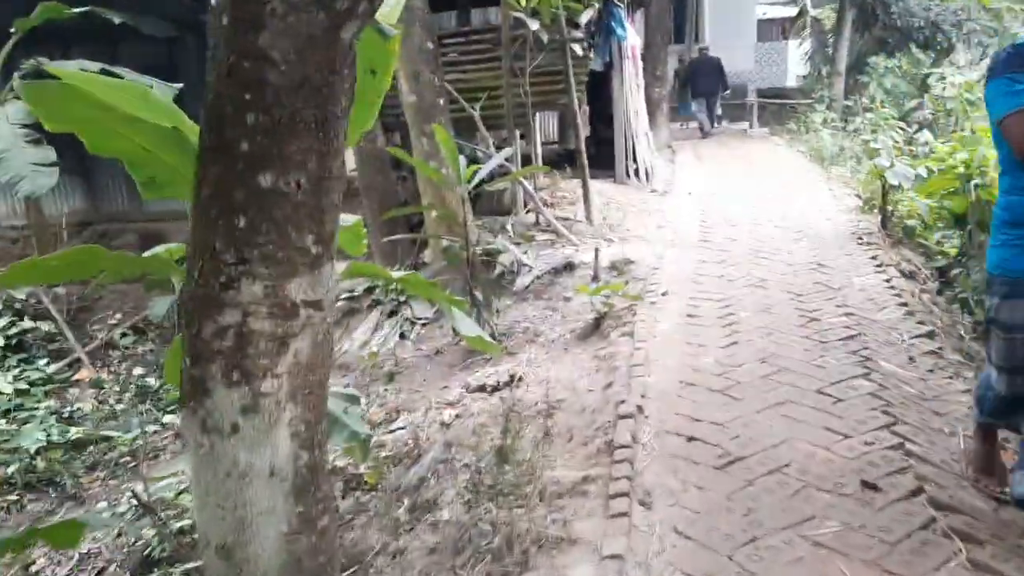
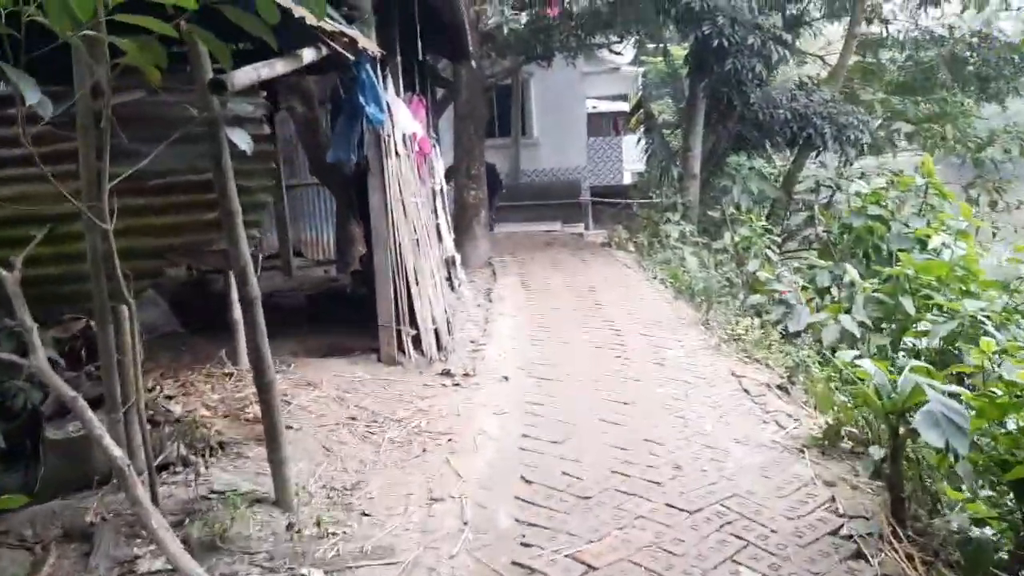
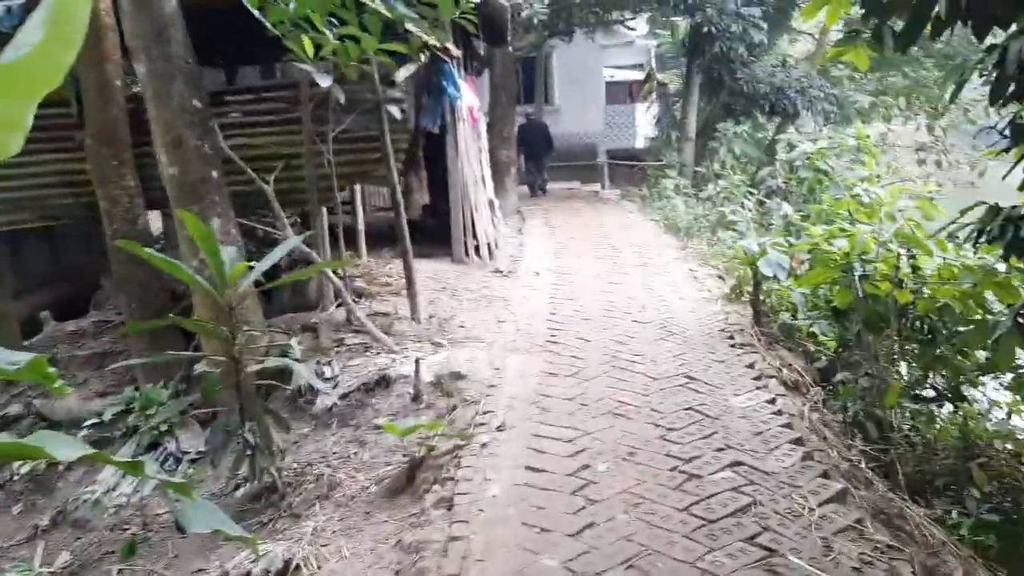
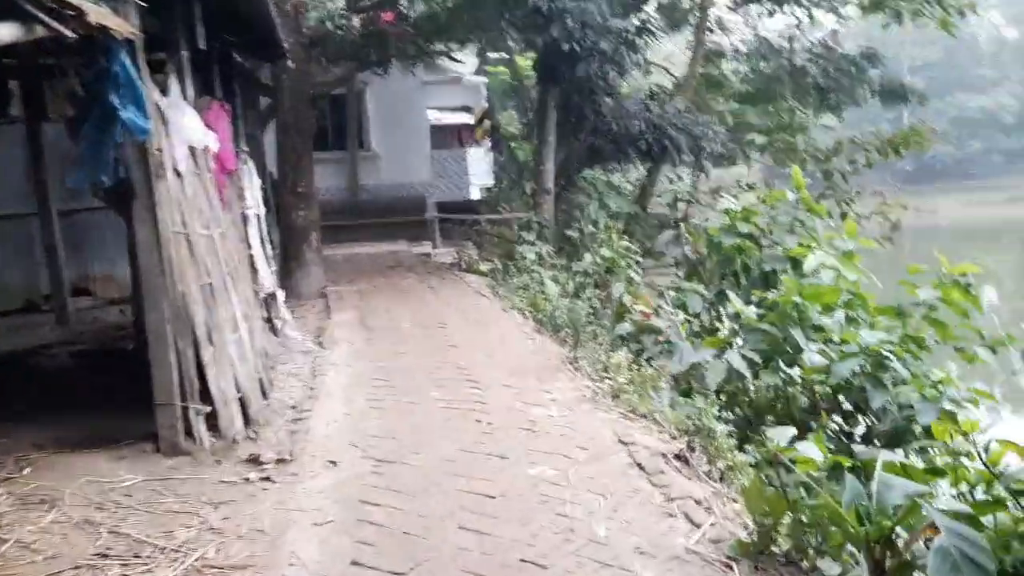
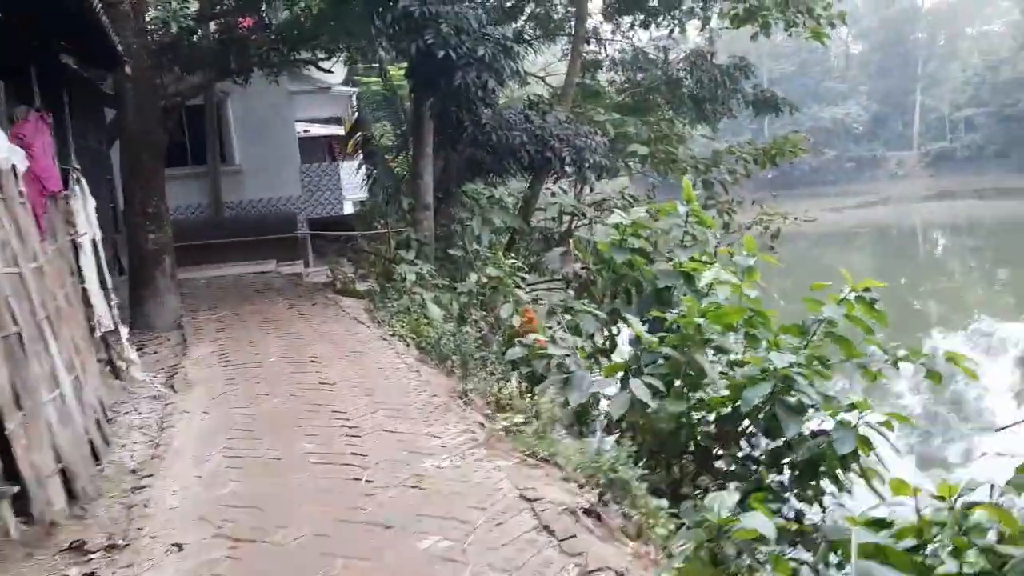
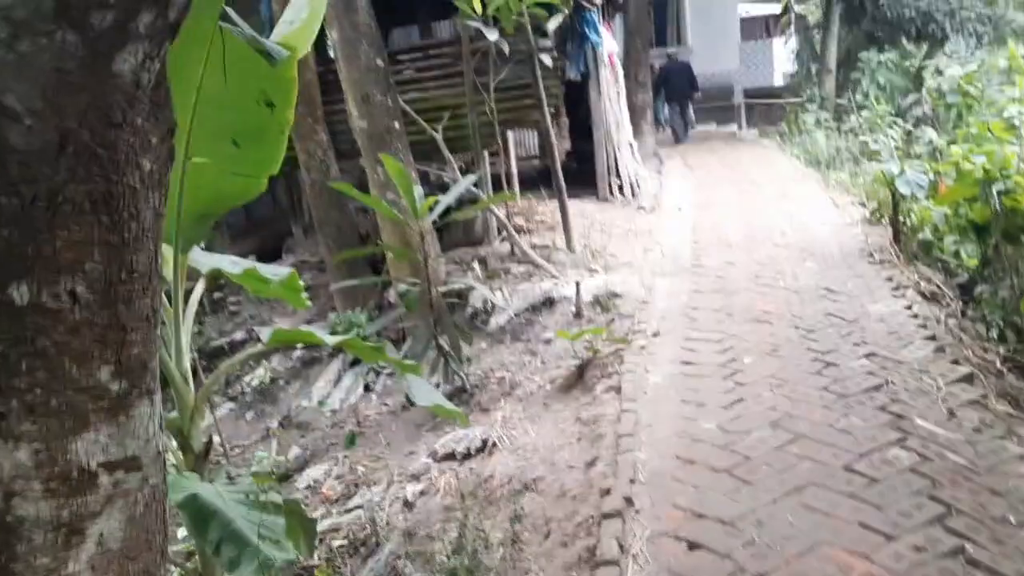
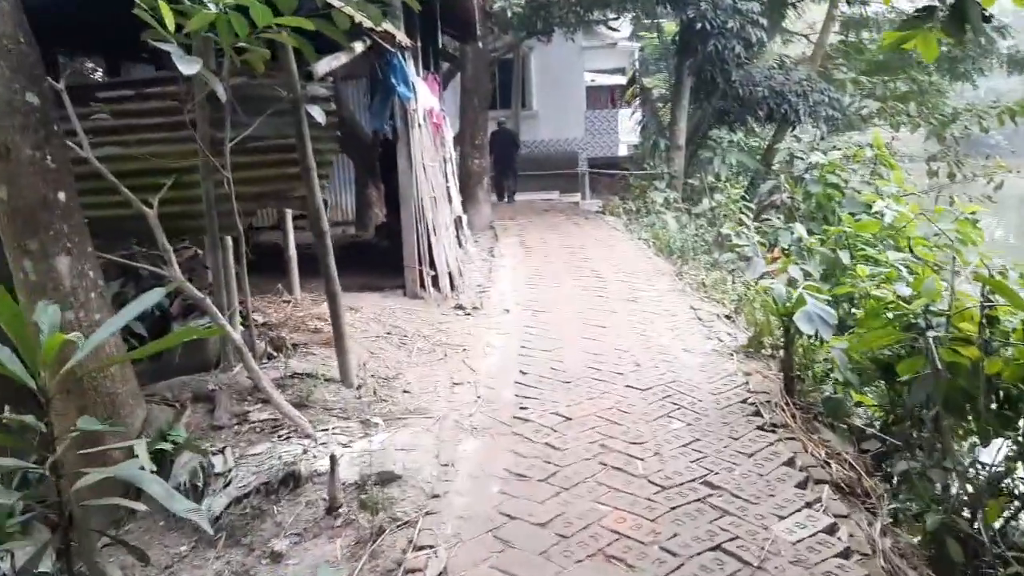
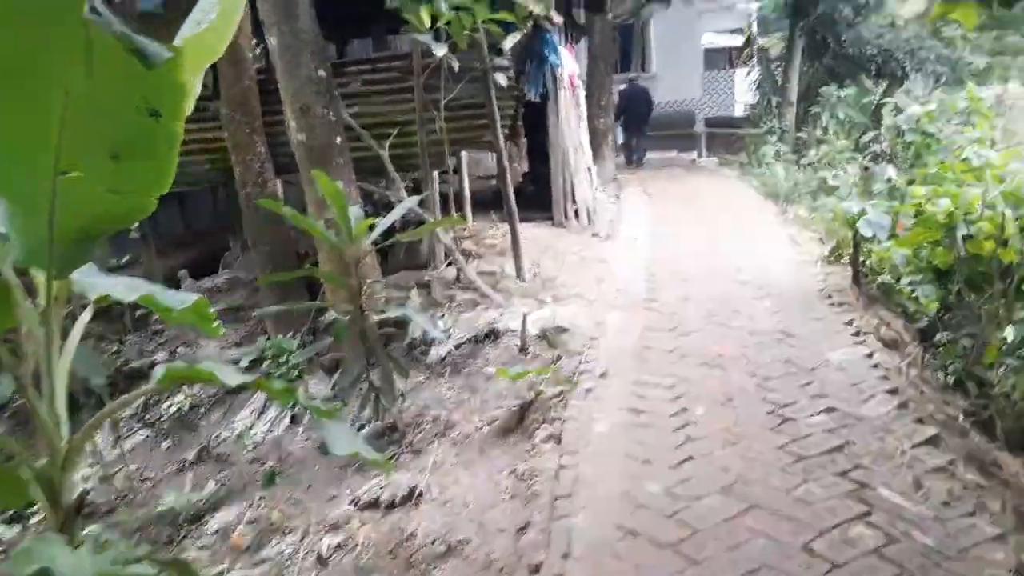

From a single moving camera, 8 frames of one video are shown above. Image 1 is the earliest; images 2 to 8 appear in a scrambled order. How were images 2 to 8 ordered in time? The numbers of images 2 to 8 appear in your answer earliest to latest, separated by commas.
6, 8, 3, 7, 2, 4, 5
